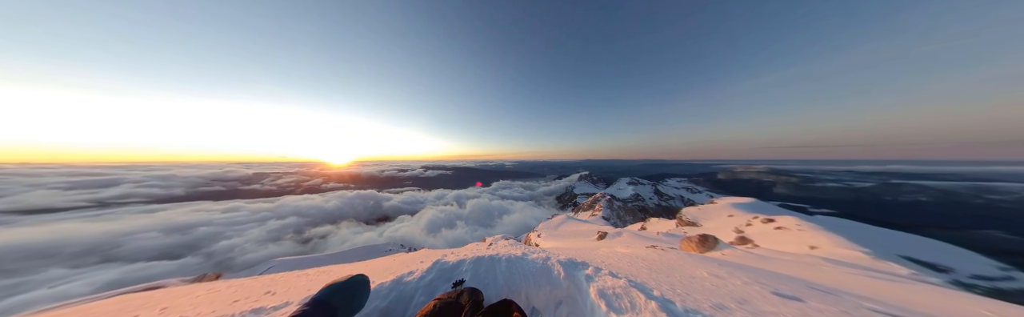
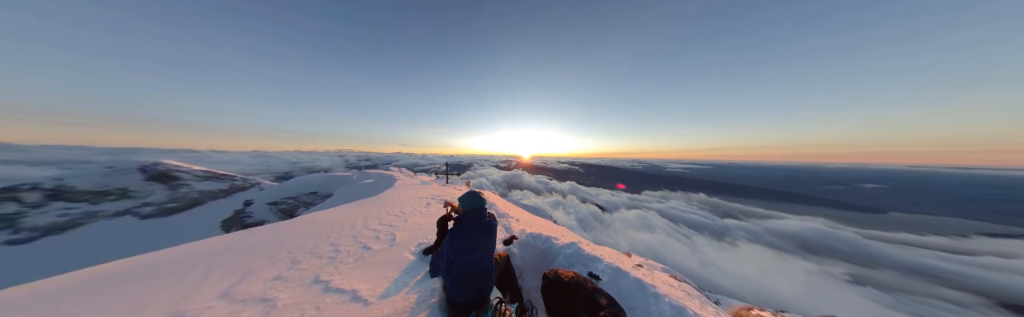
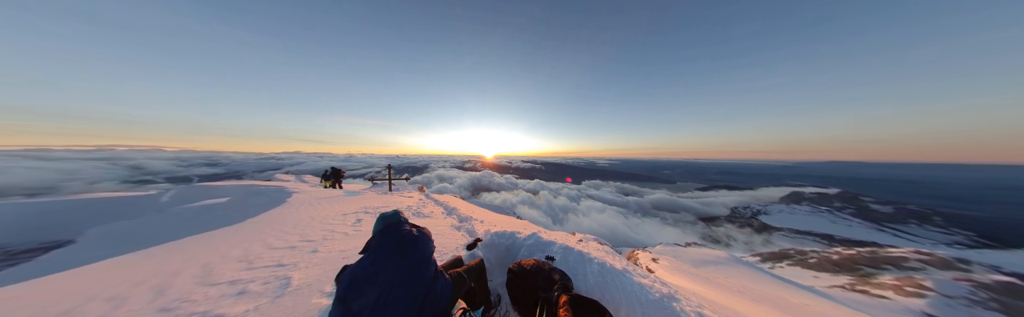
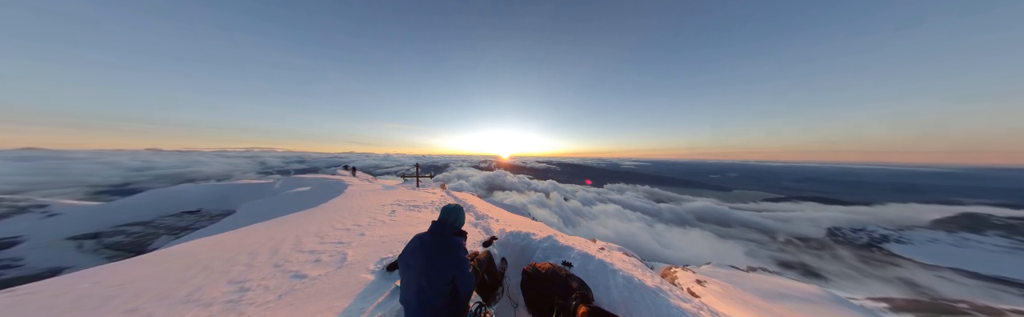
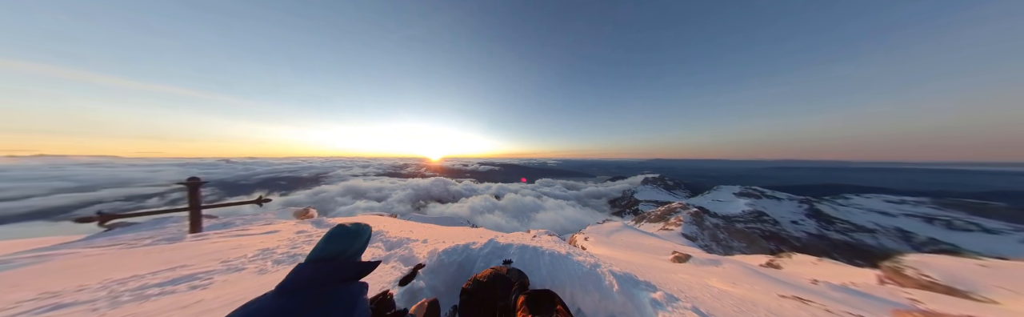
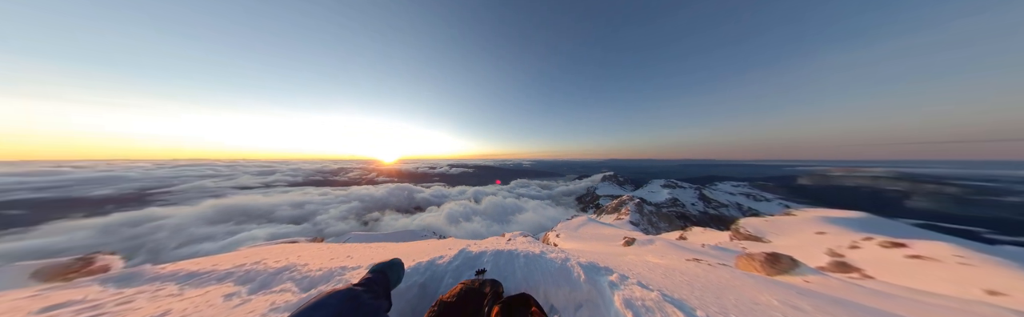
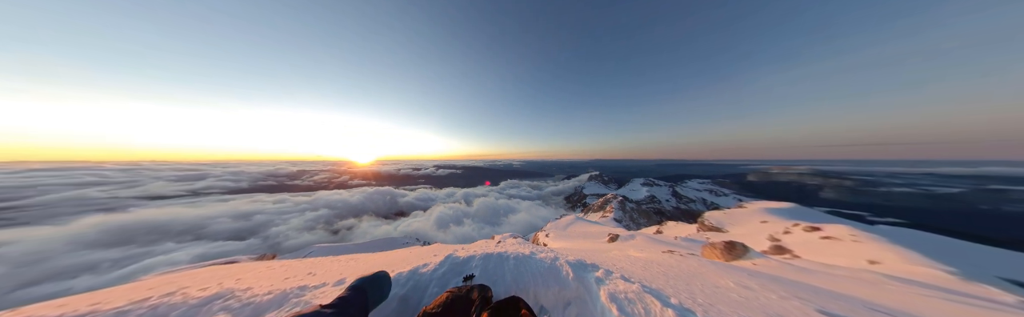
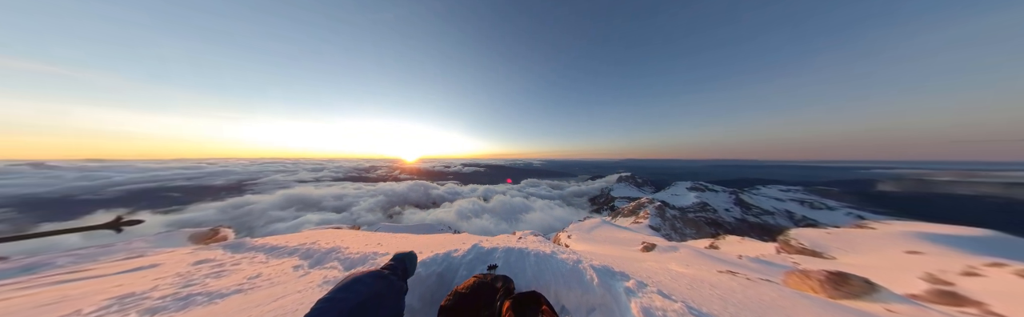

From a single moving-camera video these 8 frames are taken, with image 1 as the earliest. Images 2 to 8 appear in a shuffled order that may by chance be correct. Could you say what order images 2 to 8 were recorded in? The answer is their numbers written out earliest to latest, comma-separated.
7, 6, 8, 5, 3, 4, 2
